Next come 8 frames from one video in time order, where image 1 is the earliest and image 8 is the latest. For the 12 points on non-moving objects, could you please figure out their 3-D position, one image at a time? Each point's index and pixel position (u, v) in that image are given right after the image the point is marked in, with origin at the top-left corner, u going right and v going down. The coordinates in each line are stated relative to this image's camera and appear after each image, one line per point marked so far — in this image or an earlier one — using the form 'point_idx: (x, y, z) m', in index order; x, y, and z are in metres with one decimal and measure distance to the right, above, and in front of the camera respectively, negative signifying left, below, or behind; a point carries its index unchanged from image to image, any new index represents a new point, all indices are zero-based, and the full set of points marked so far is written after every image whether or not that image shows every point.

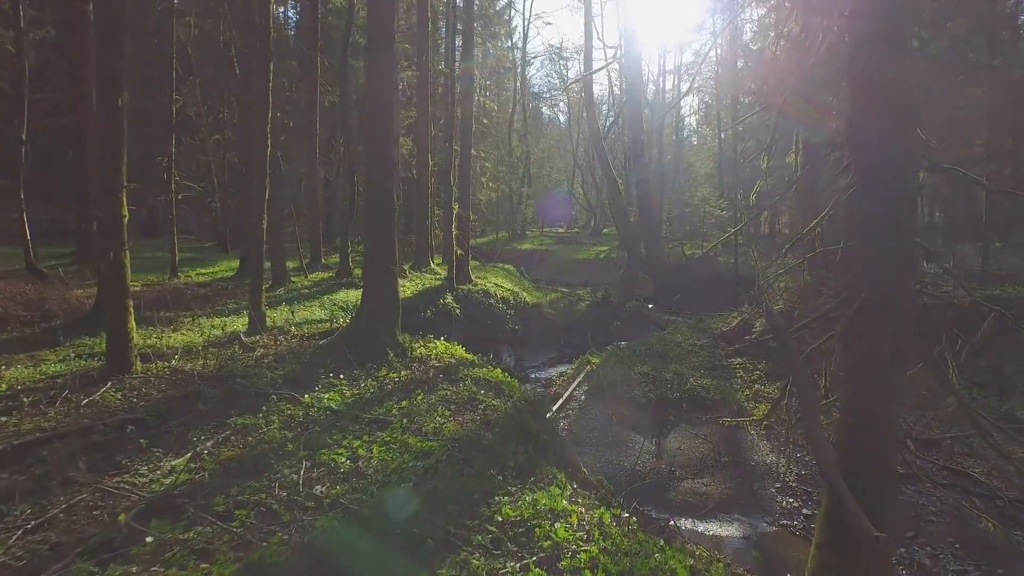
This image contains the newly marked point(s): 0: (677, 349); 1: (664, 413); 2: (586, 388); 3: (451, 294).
0: (+6.8, -2.6, +15.5) m
1: (+4.8, -4.0, +12.1) m
2: (+2.7, -3.7, +13.6) m
3: (-2.9, -0.3, +18.1) m
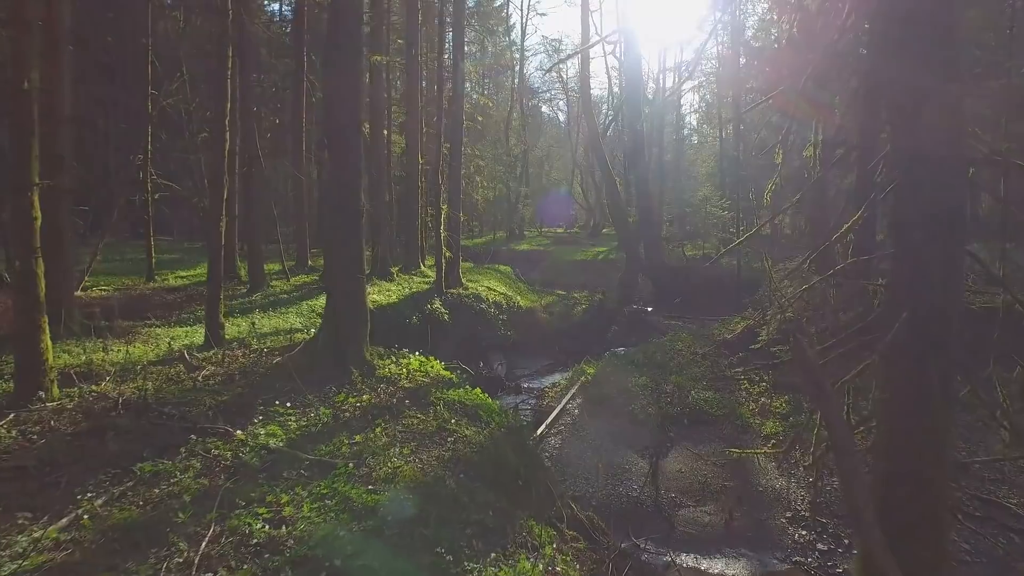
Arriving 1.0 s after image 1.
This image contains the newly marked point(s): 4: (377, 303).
0: (+6.4, -2.8, +14.7) m
1: (+4.4, -4.2, +11.2) m
2: (+2.3, -3.9, +12.7) m
3: (-3.3, -0.5, +17.2) m
4: (-5.4, -0.6, +15.1) m
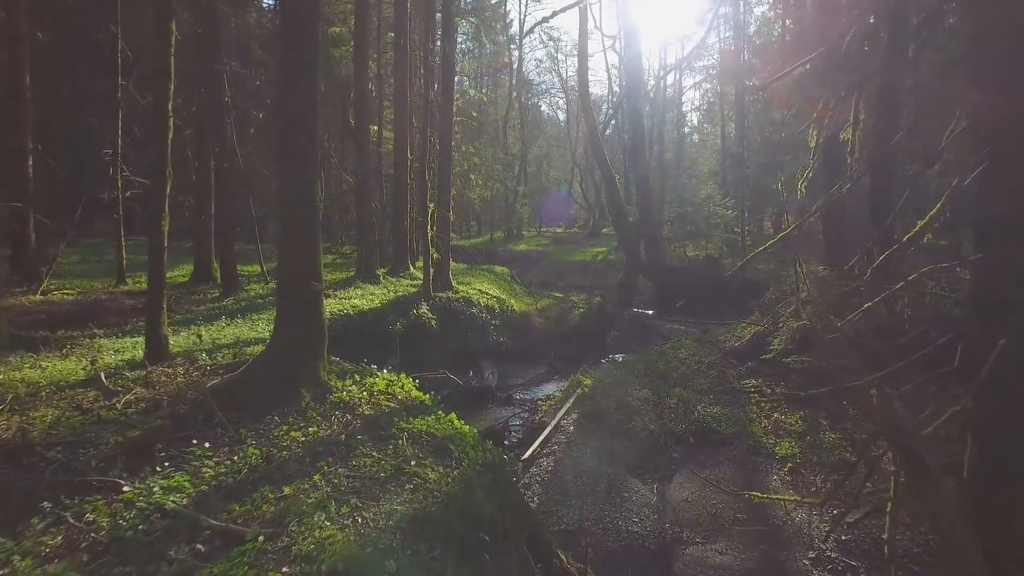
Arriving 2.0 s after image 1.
0: (+6.1, -2.9, +13.6) m
1: (+4.1, -4.3, +10.2) m
2: (+2.0, -4.0, +11.7) m
3: (-3.6, -0.6, +16.2) m
4: (-5.7, -0.7, +14.0) m
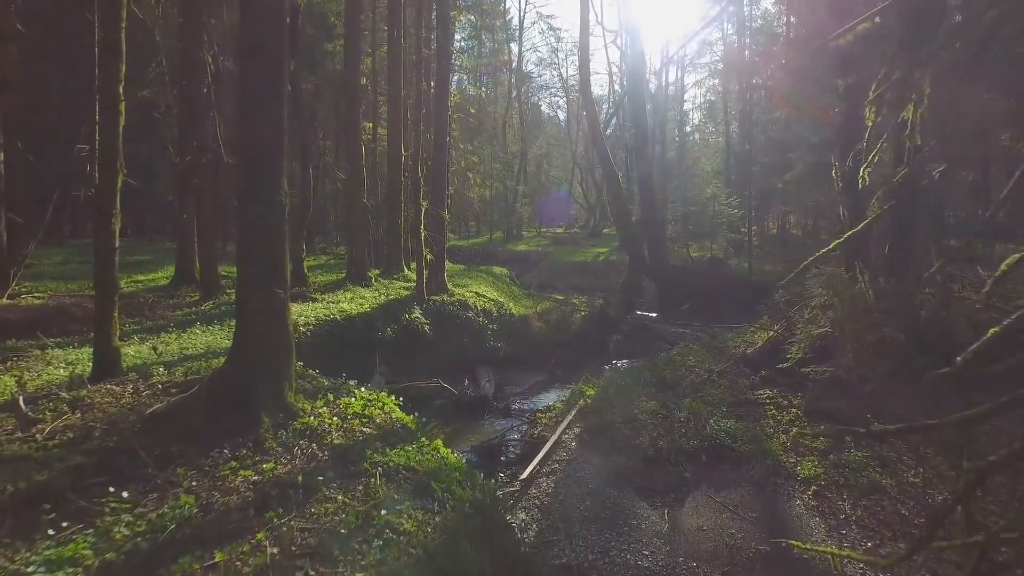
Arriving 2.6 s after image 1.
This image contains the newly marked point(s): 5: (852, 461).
0: (+6.0, -3.0, +12.8) m
1: (+4.0, -4.5, +9.3) m
2: (+1.9, -4.1, +10.8) m
3: (-3.7, -0.8, +15.4) m
4: (-5.8, -0.8, +13.2) m
5: (+7.9, -4.0, +8.7) m
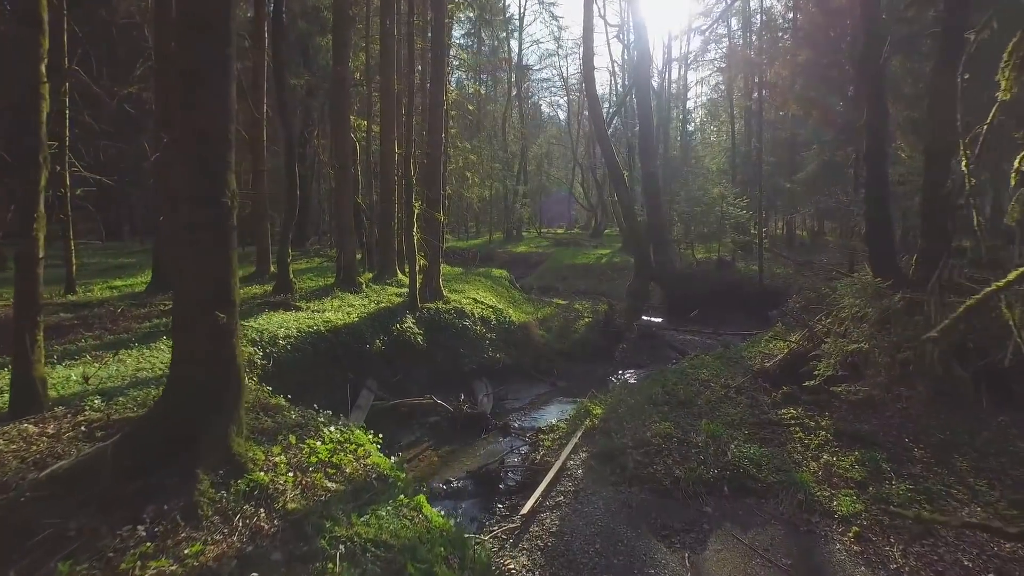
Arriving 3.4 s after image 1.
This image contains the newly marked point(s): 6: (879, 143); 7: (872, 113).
0: (+6.0, -3.3, +11.8) m
1: (+4.0, -4.7, +8.3) m
2: (+1.9, -4.4, +9.8) m
3: (-3.7, -1.0, +14.4) m
4: (-5.8, -1.1, +12.2) m
5: (+7.9, -4.3, +7.7) m
6: (+12.8, +5.0, +13.0) m
7: (+12.6, +6.0, +13.1) m
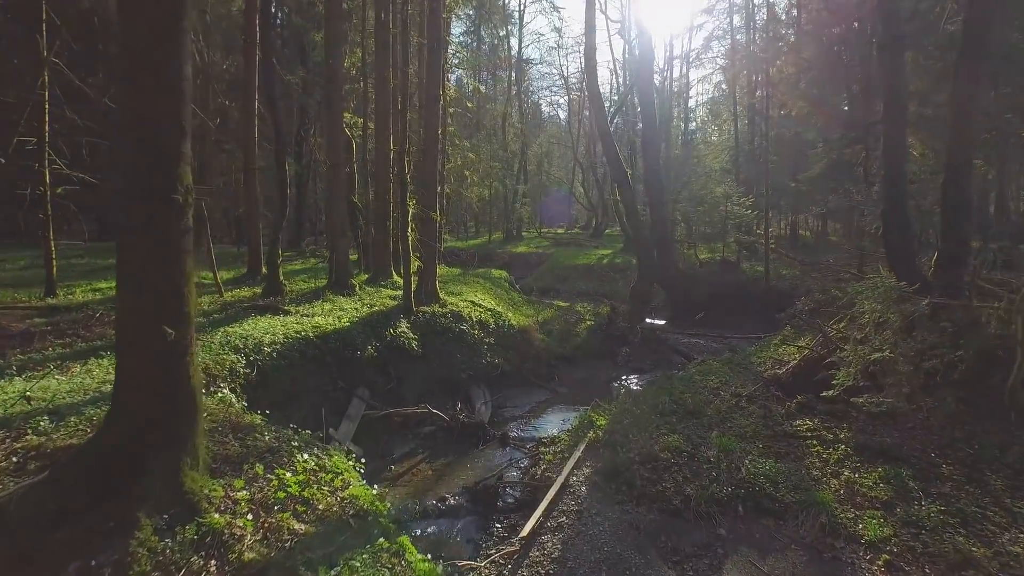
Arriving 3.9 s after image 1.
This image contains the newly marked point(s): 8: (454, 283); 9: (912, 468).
0: (+6.0, -3.4, +11.2) m
1: (+4.0, -4.8, +7.7) m
2: (+1.9, -4.5, +9.2) m
3: (-3.7, -1.1, +13.7) m
4: (-5.9, -1.2, +11.6) m
5: (+7.8, -4.4, +7.1) m
6: (+12.7, +4.9, +12.4) m
7: (+12.6, +5.9, +12.5) m
8: (-3.0, +0.3, +19.6) m
9: (+8.7, -3.9, +8.2) m
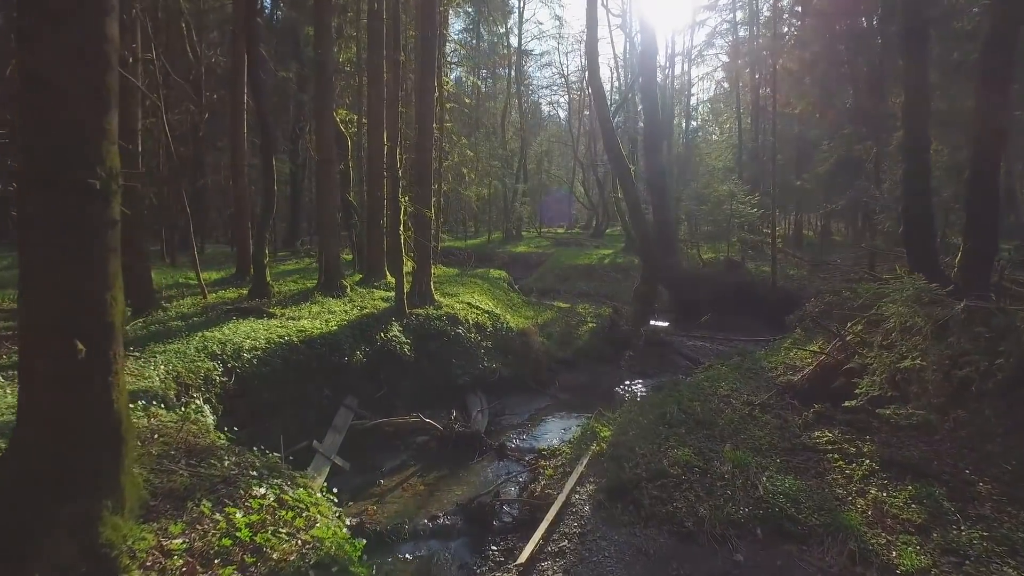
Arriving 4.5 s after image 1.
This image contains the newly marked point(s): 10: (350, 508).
0: (+5.9, -3.4, +10.5) m
1: (+3.9, -4.9, +7.0) m
2: (+1.8, -4.5, +8.5) m
3: (-3.8, -1.2, +13.1) m
4: (-5.9, -1.2, +10.9) m
5: (+7.8, -4.4, +6.4) m
6: (+12.7, +4.9, +11.7) m
7: (+12.5, +5.9, +11.8) m
8: (-3.0, +0.2, +18.9) m
9: (+8.7, -4.0, +7.5) m
10: (-3.8, -5.1, +8.7) m
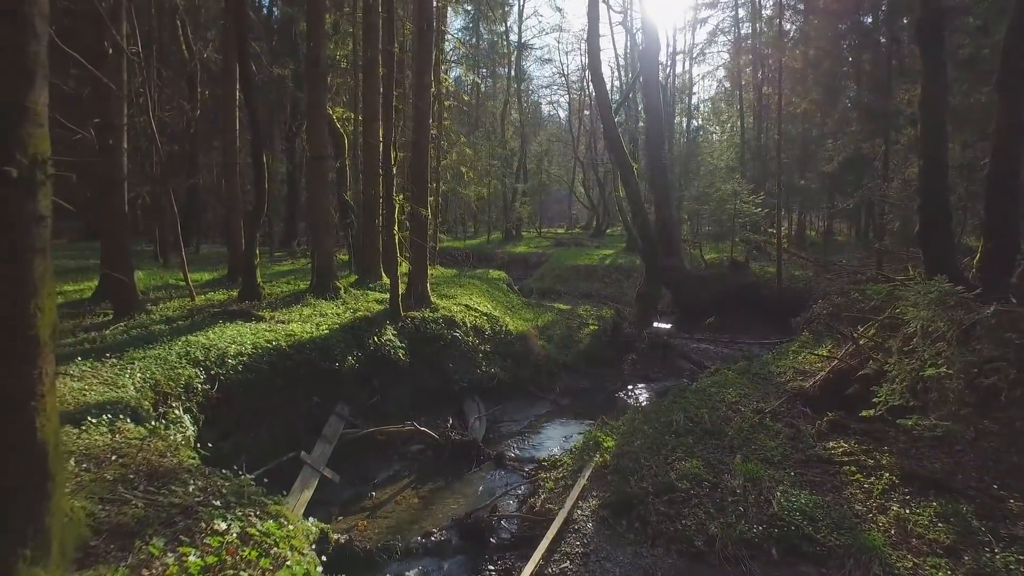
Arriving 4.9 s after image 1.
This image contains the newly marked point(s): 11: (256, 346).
0: (+5.9, -3.5, +10.0) m
1: (+3.9, -4.9, +6.5) m
2: (+1.8, -4.6, +8.0) m
3: (-3.8, -1.2, +12.6) m
4: (-6.0, -1.3, +10.4) m
5: (+7.7, -4.5, +5.9) m
6: (+12.6, +4.8, +11.3) m
7: (+12.5, +5.8, +11.3) m
8: (-3.1, +0.2, +18.4) m
9: (+8.6, -4.0, +7.1) m
10: (-3.8, -5.2, +8.2) m
11: (-6.5, -1.5, +9.5) m
